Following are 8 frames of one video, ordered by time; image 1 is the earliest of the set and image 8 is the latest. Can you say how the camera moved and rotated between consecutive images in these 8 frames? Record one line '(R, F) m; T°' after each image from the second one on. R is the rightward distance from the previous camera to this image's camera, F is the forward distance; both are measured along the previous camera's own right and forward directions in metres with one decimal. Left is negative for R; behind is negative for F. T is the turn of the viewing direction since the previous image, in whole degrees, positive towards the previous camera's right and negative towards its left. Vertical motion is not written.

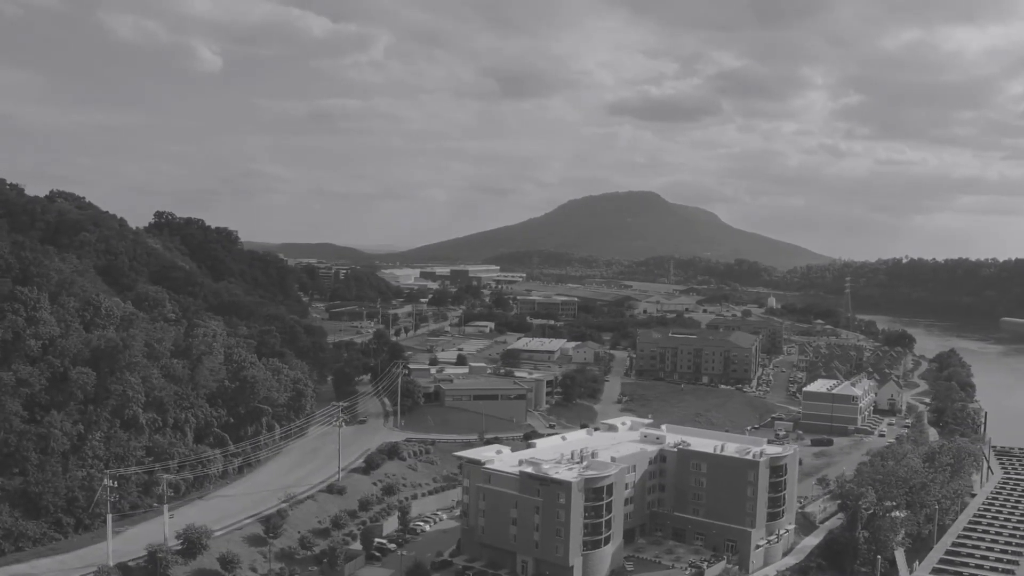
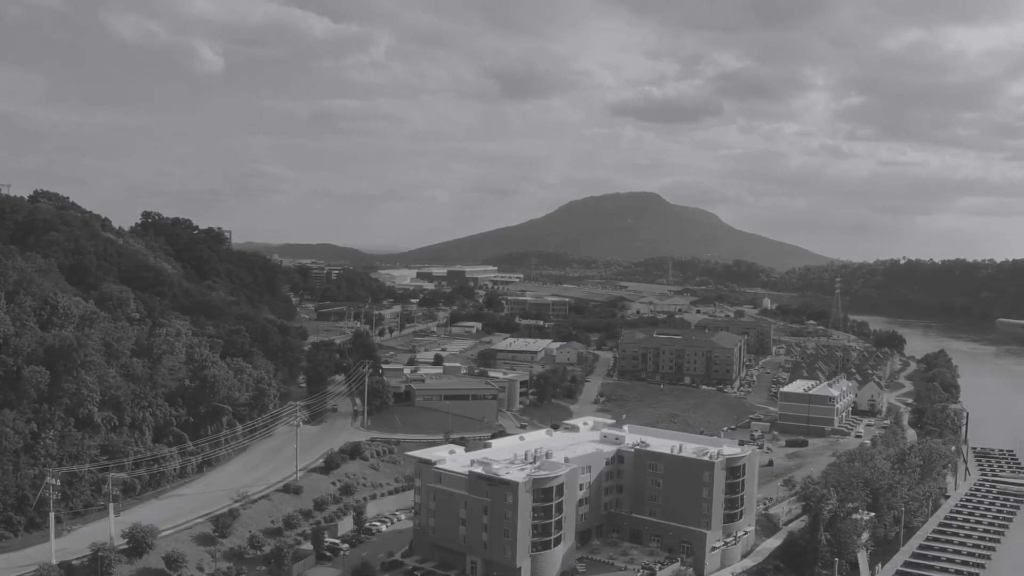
(+1.4, +0.1) m; 0°
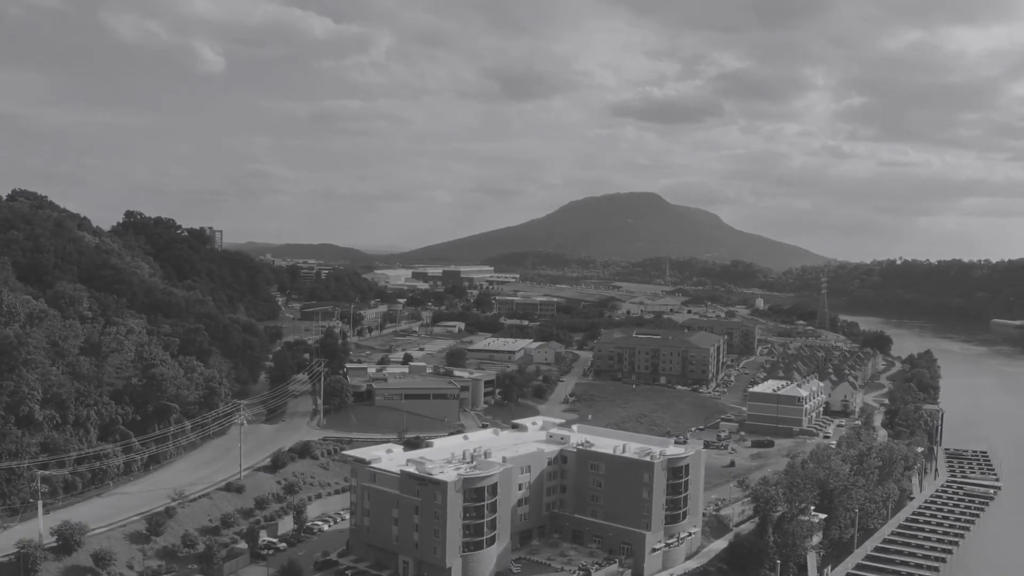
(+1.8, +0.2) m; 0°
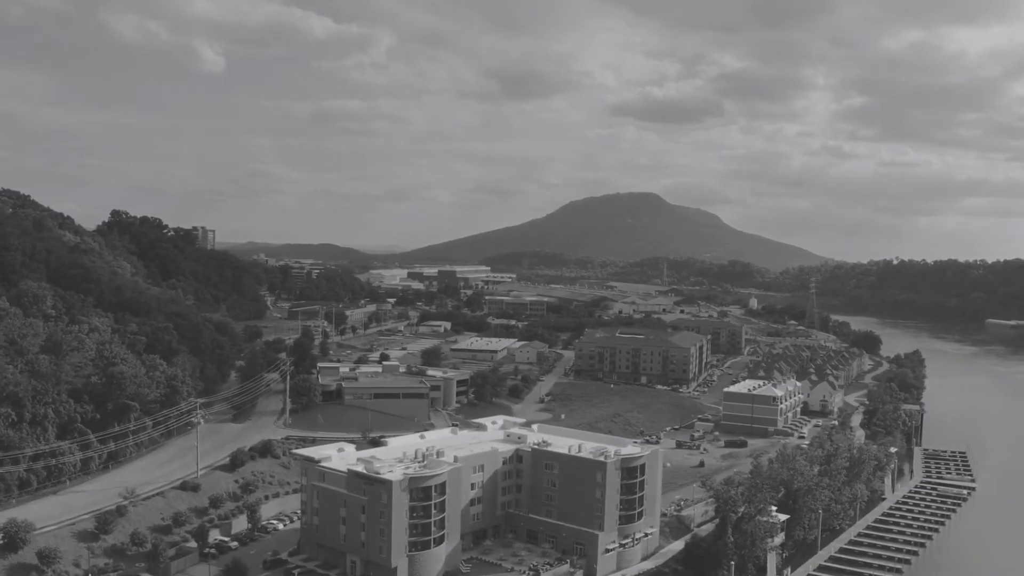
(+1.3, +0.1) m; 0°
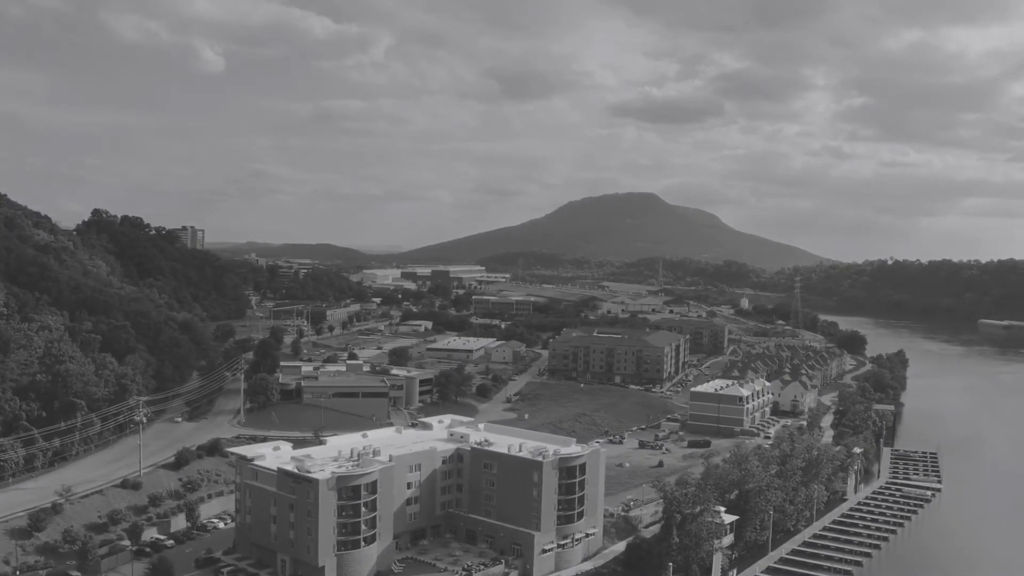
(+1.8, +0.1) m; 0°
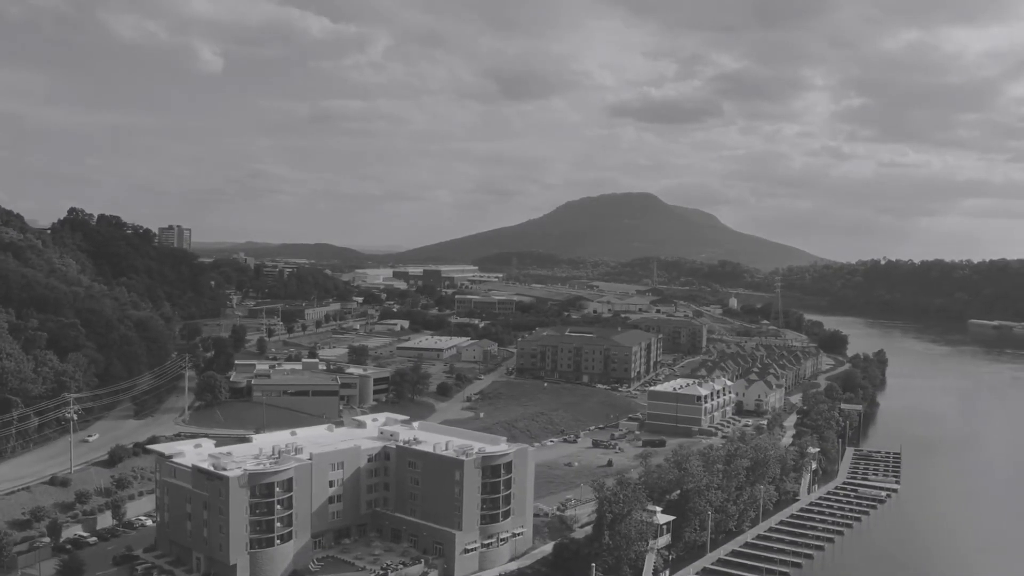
(+2.1, +0.1) m; 0°
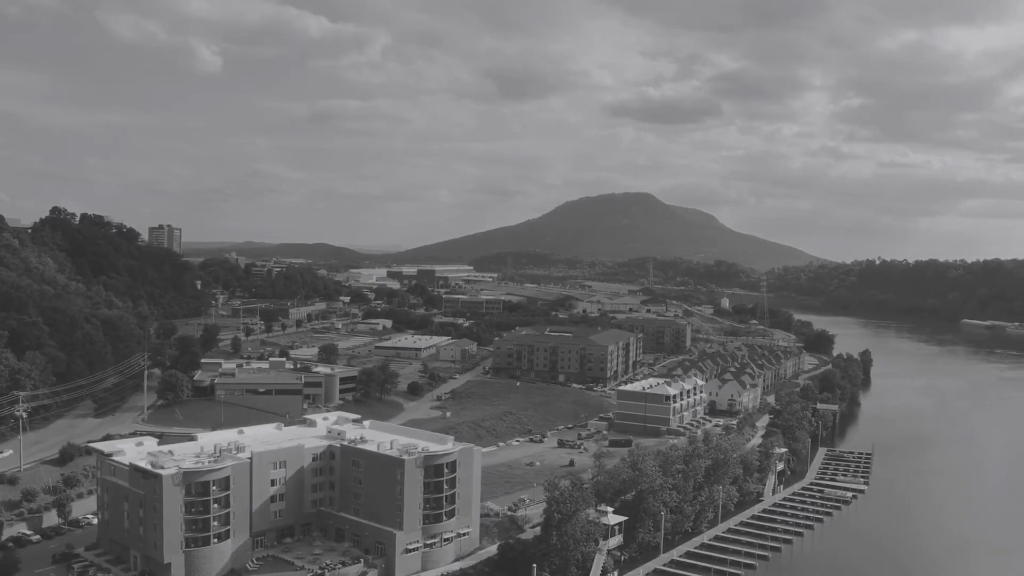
(+1.6, +0.1) m; 0°
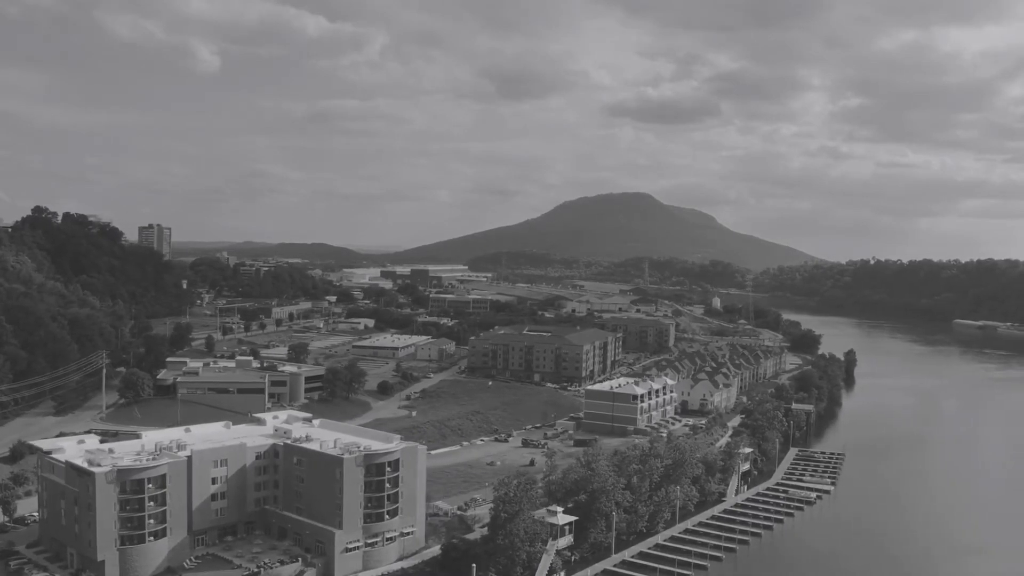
(+1.6, 0.0) m; 0°
